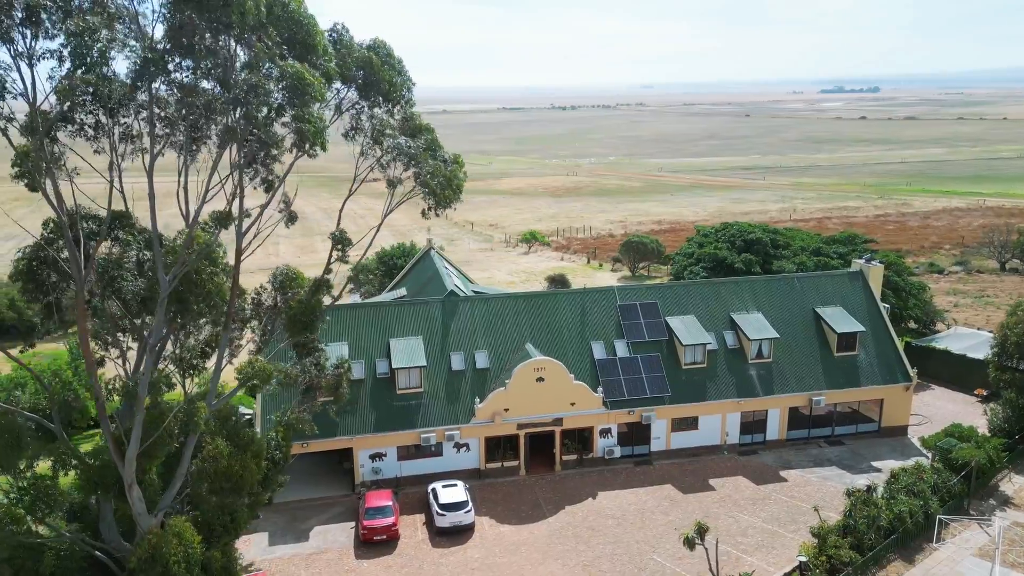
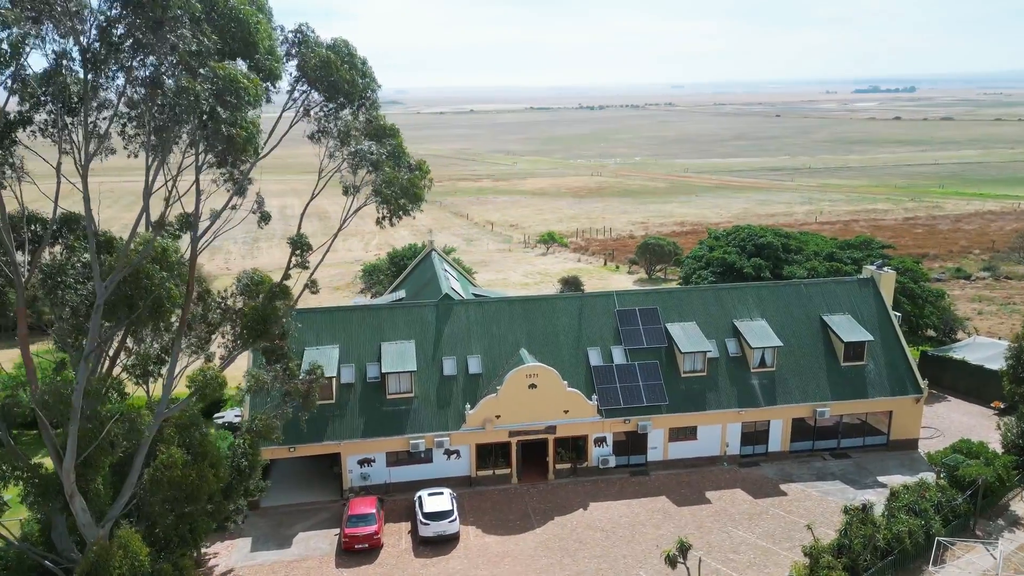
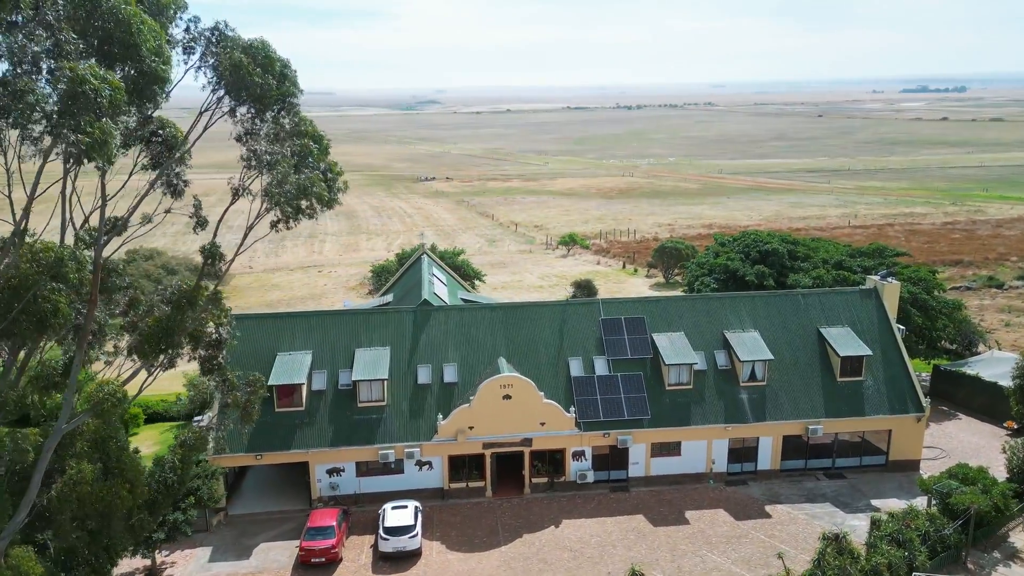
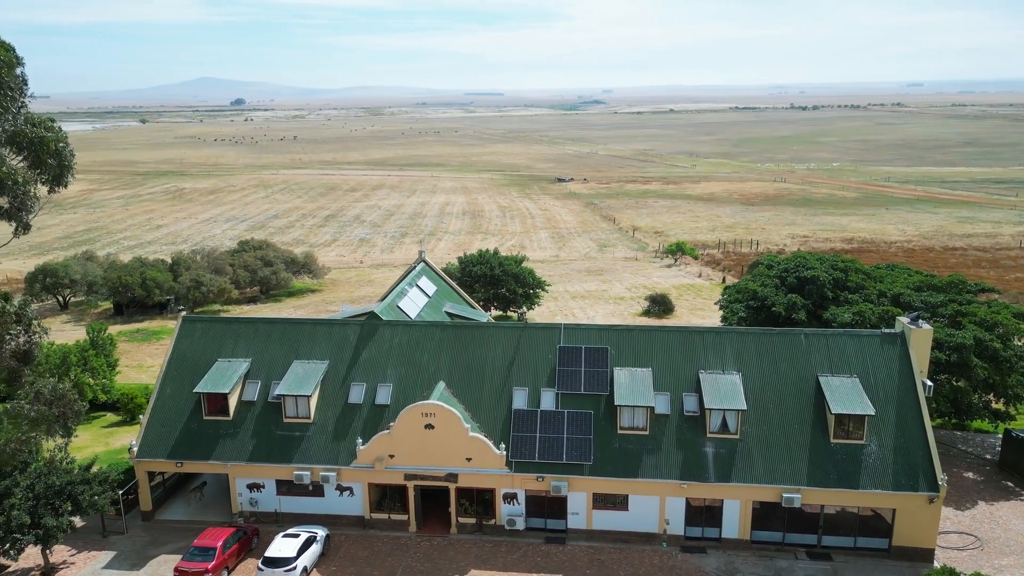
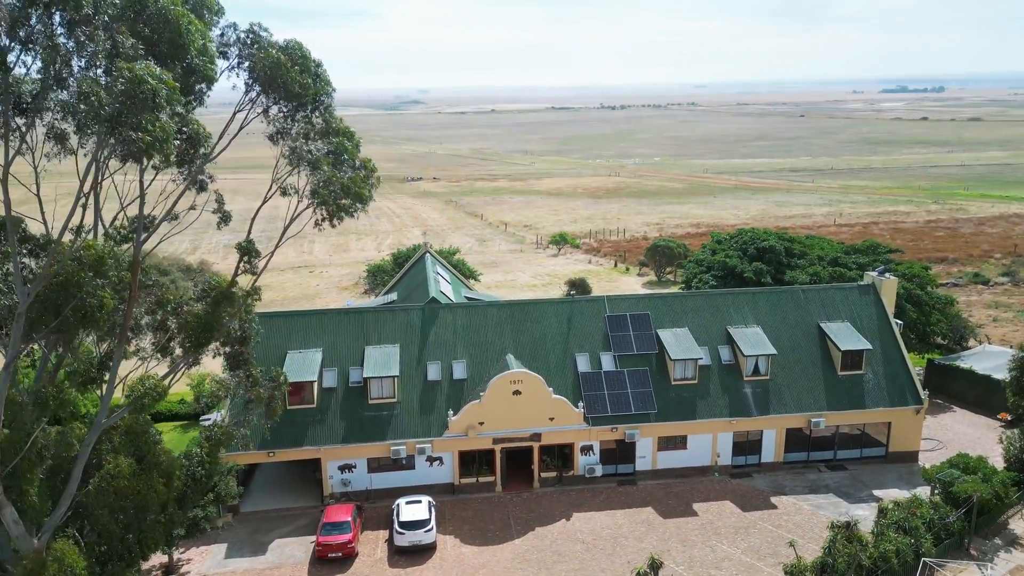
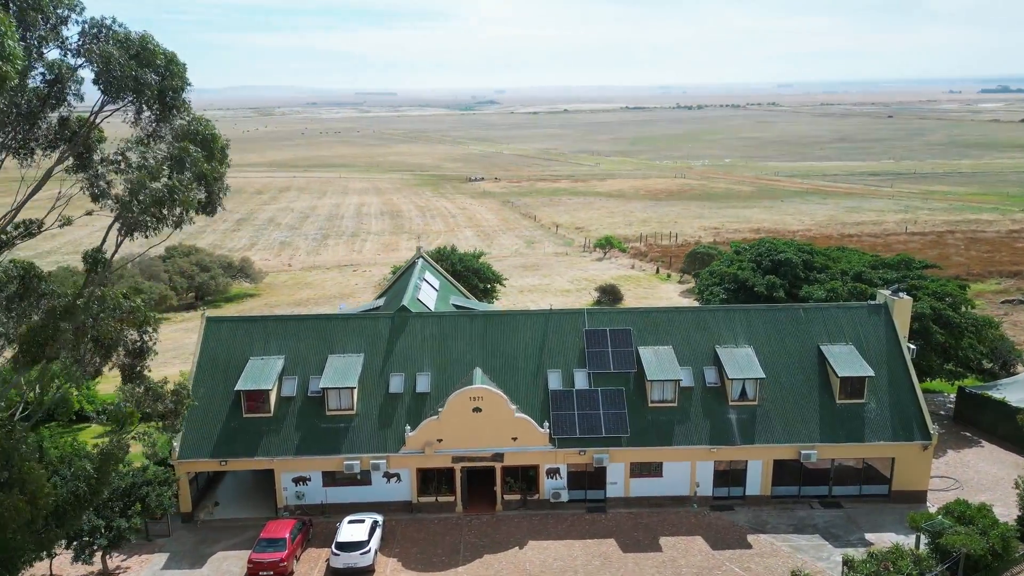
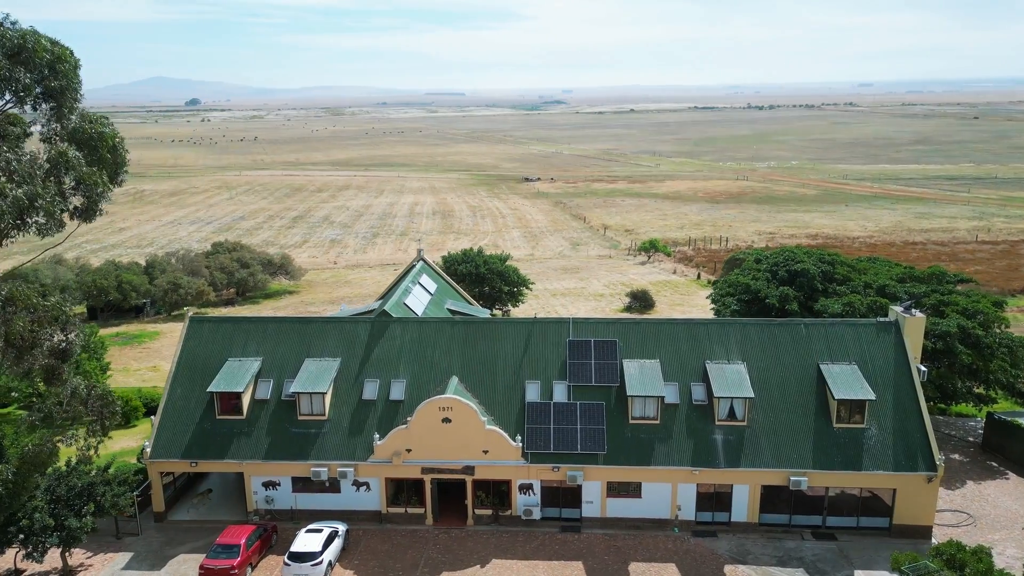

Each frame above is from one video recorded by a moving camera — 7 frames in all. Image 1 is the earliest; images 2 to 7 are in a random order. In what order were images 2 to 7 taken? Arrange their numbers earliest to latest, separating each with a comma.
2, 5, 3, 6, 7, 4
